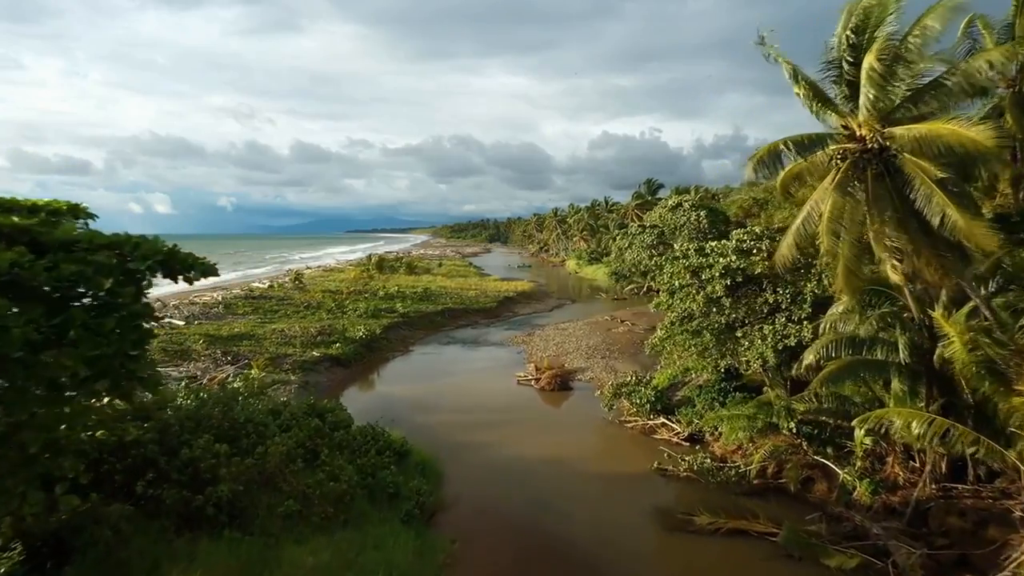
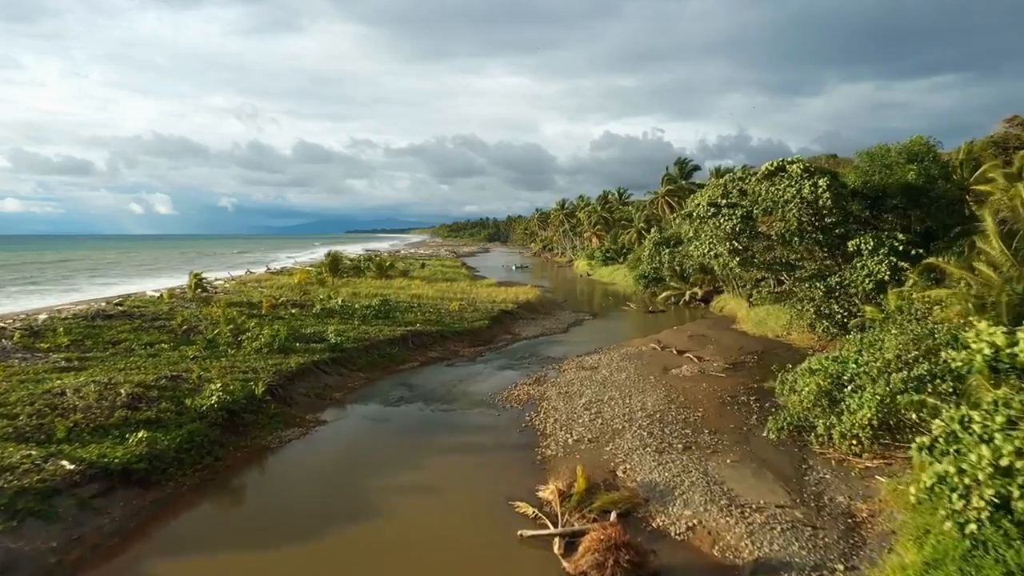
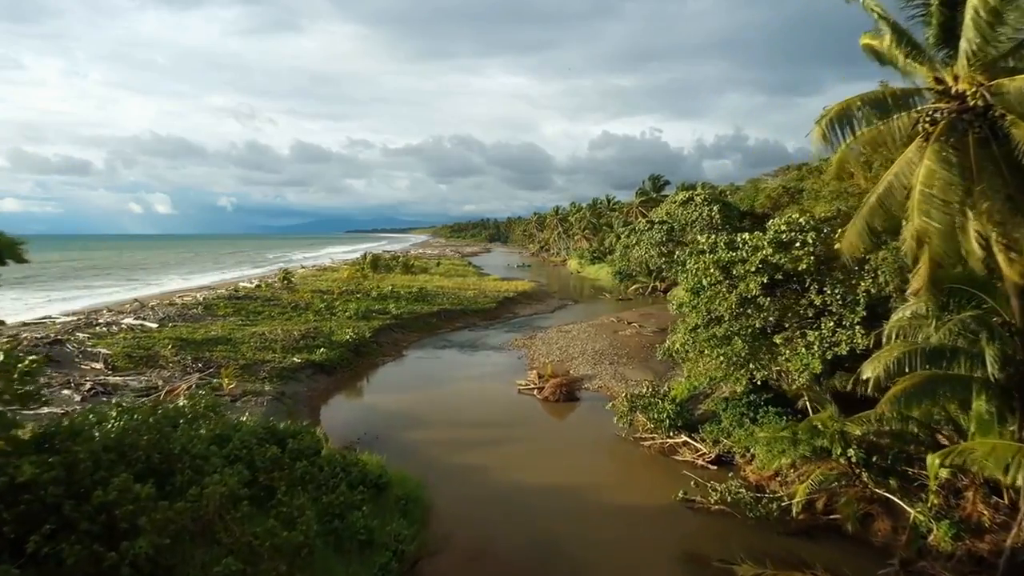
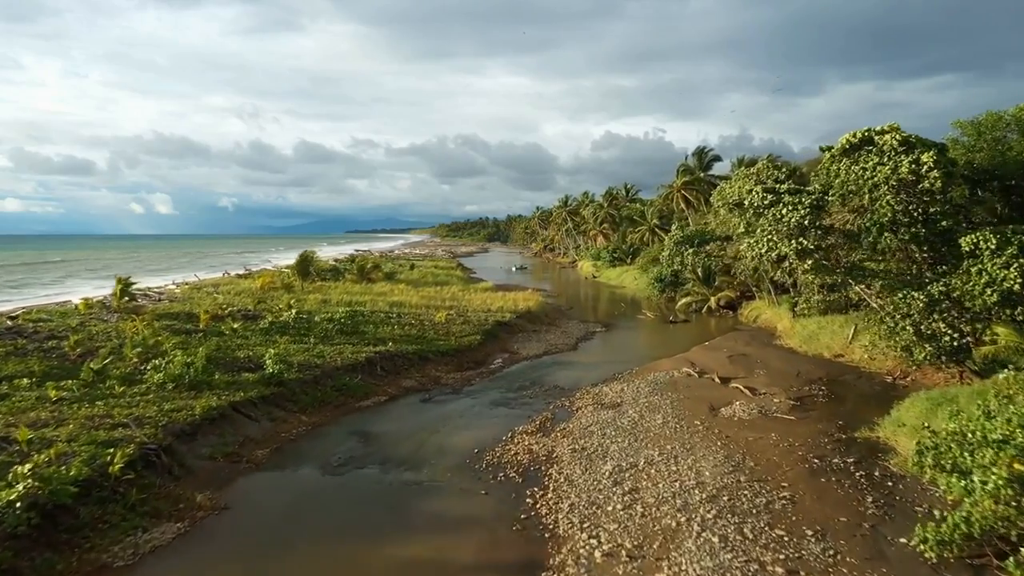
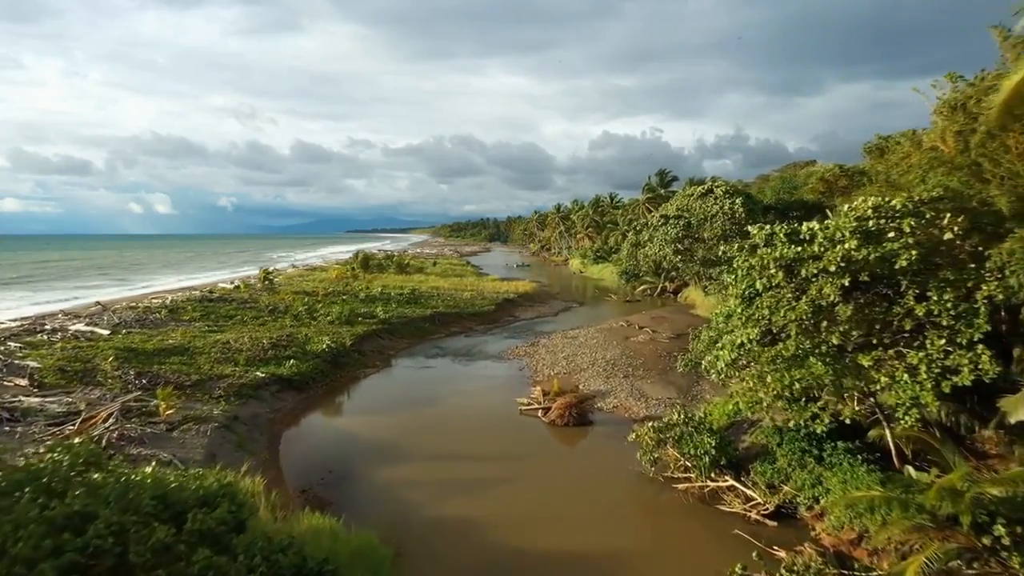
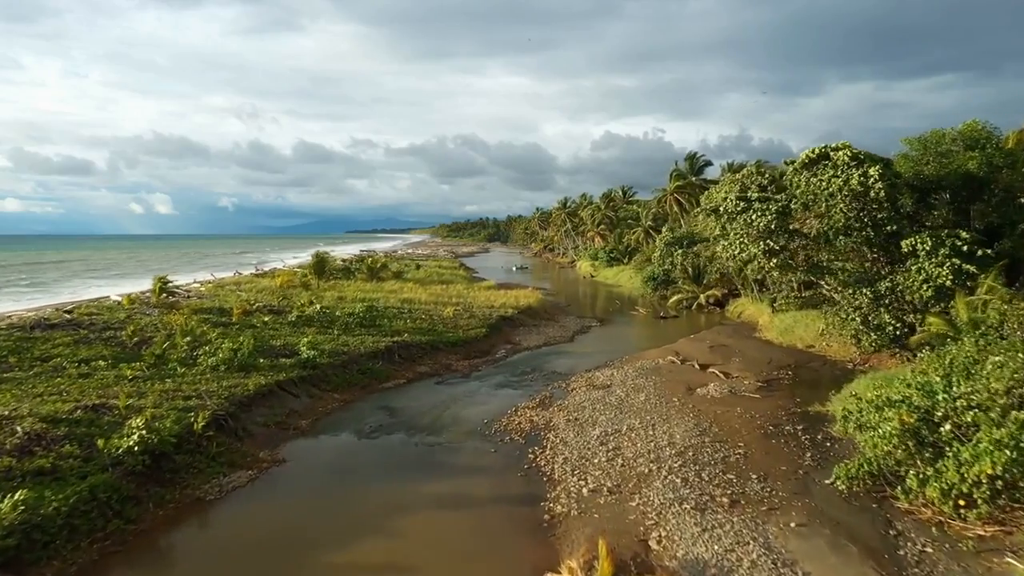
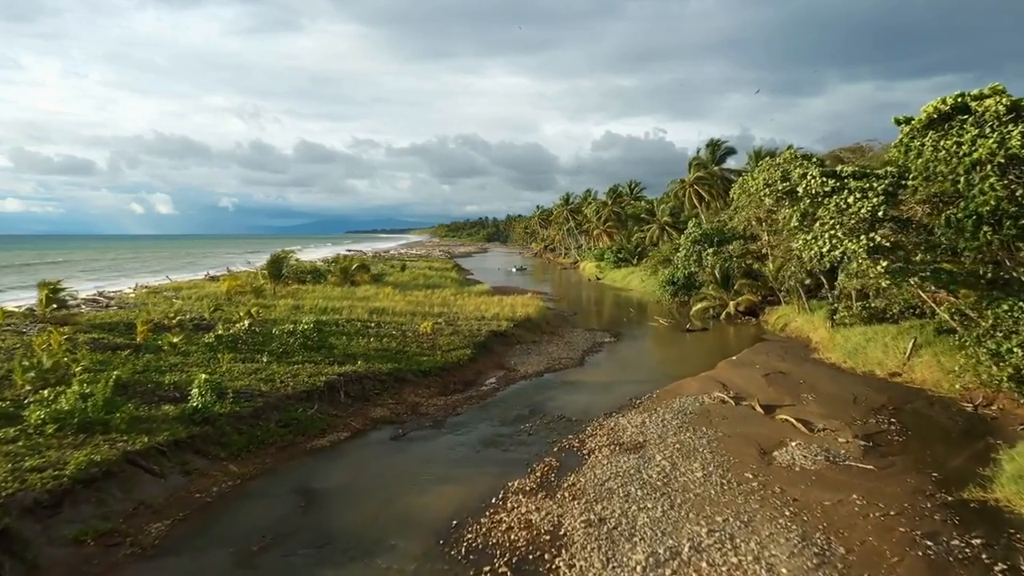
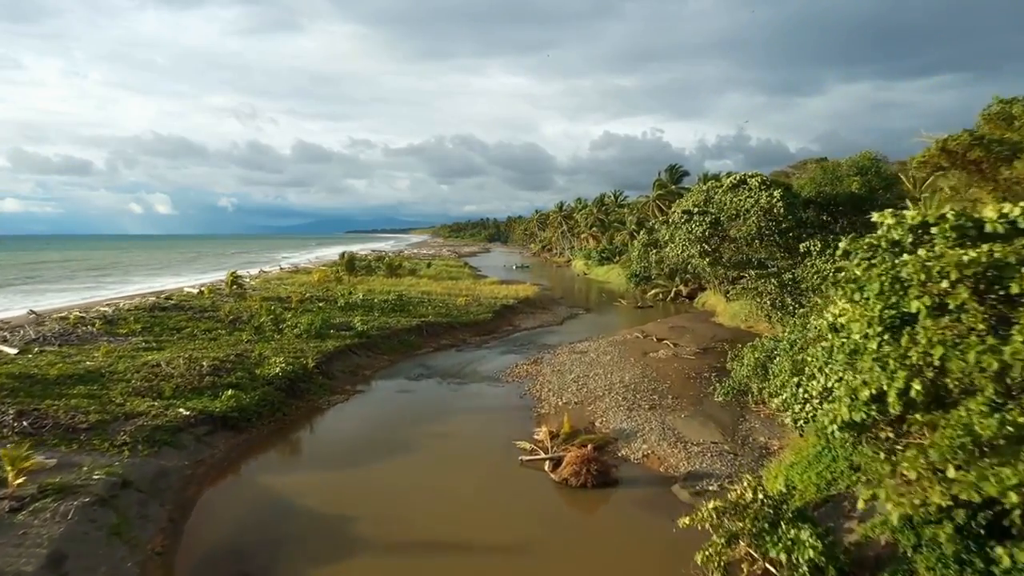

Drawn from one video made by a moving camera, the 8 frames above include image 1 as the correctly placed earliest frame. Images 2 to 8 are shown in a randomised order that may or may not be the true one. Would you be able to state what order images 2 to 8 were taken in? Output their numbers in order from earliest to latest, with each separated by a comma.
3, 5, 8, 2, 6, 4, 7
